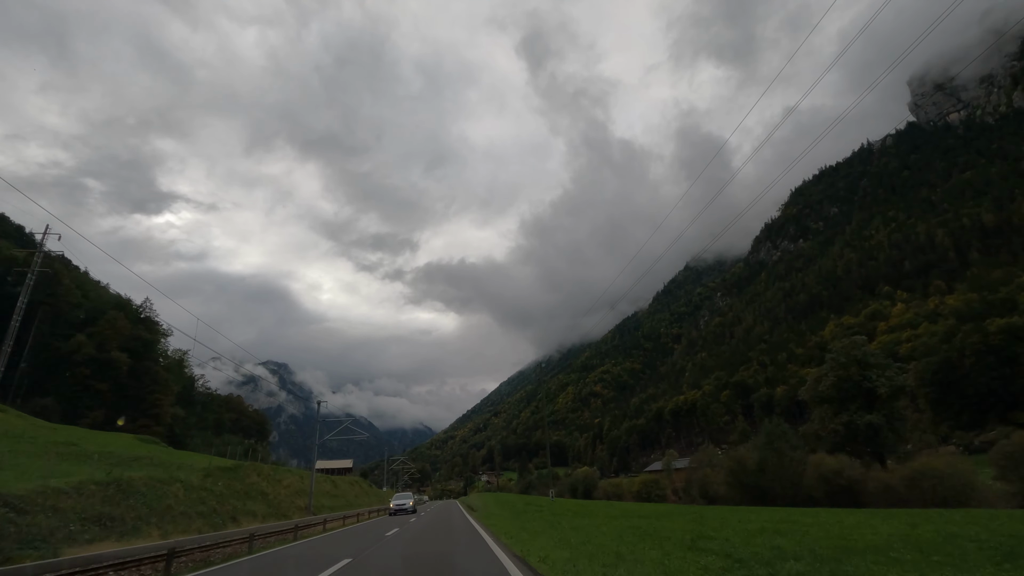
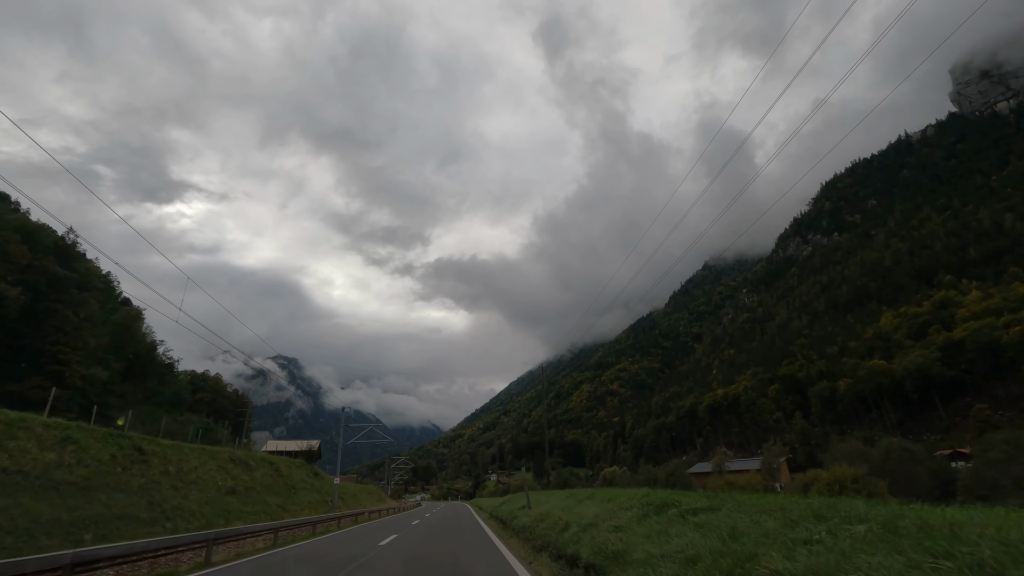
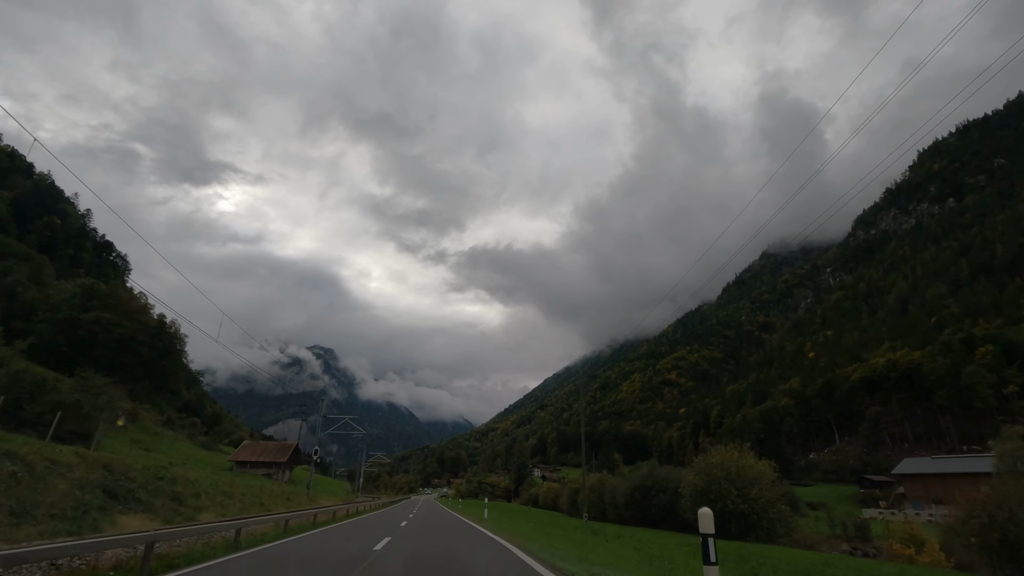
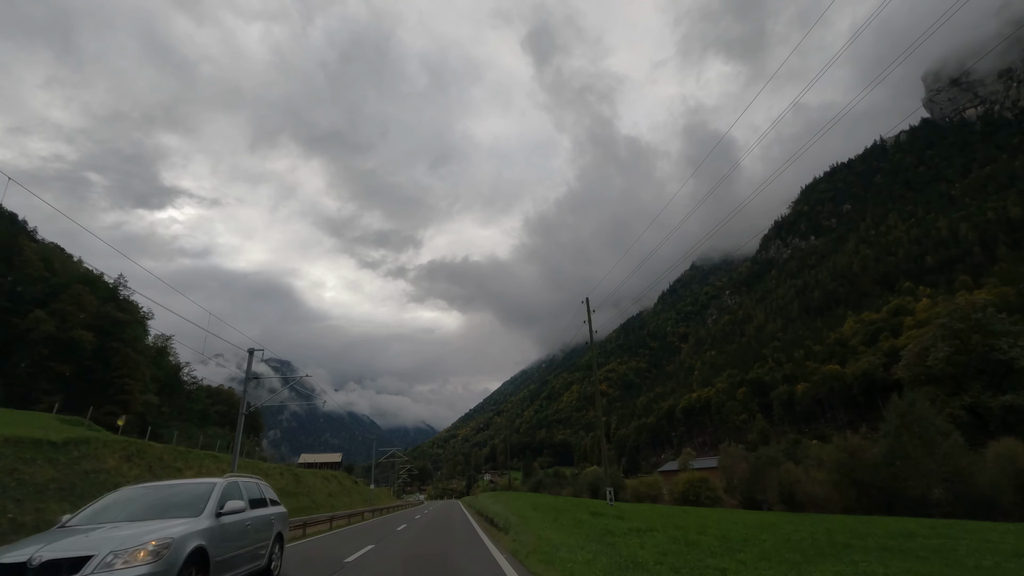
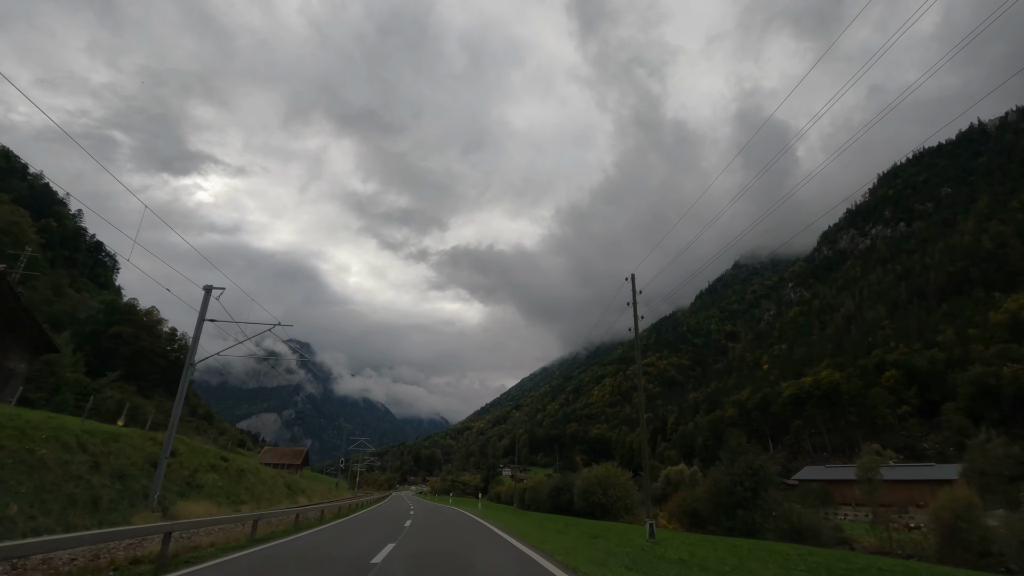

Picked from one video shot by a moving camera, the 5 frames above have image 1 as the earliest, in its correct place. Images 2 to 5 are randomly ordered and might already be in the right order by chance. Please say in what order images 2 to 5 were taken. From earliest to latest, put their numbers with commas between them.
4, 2, 5, 3
